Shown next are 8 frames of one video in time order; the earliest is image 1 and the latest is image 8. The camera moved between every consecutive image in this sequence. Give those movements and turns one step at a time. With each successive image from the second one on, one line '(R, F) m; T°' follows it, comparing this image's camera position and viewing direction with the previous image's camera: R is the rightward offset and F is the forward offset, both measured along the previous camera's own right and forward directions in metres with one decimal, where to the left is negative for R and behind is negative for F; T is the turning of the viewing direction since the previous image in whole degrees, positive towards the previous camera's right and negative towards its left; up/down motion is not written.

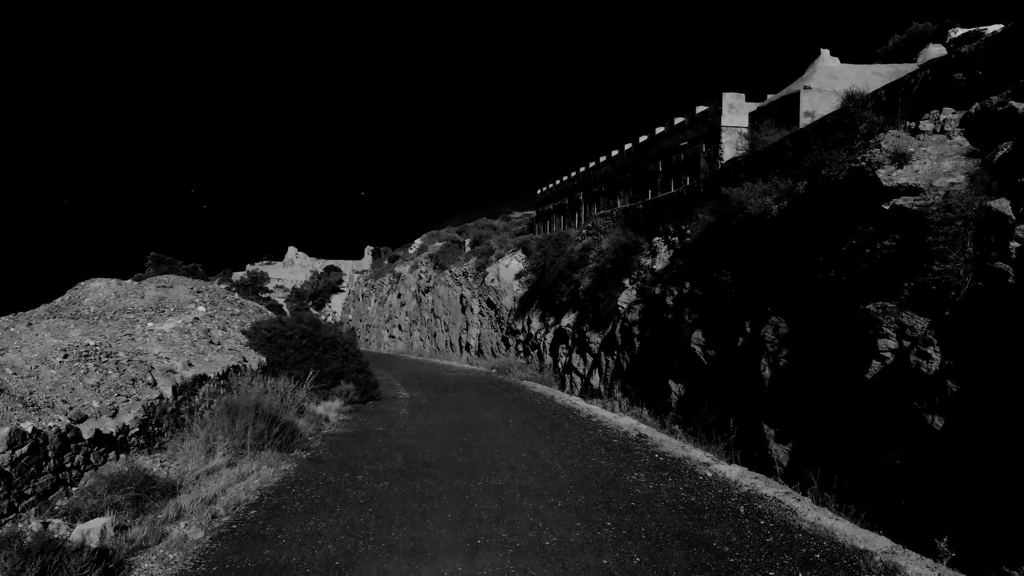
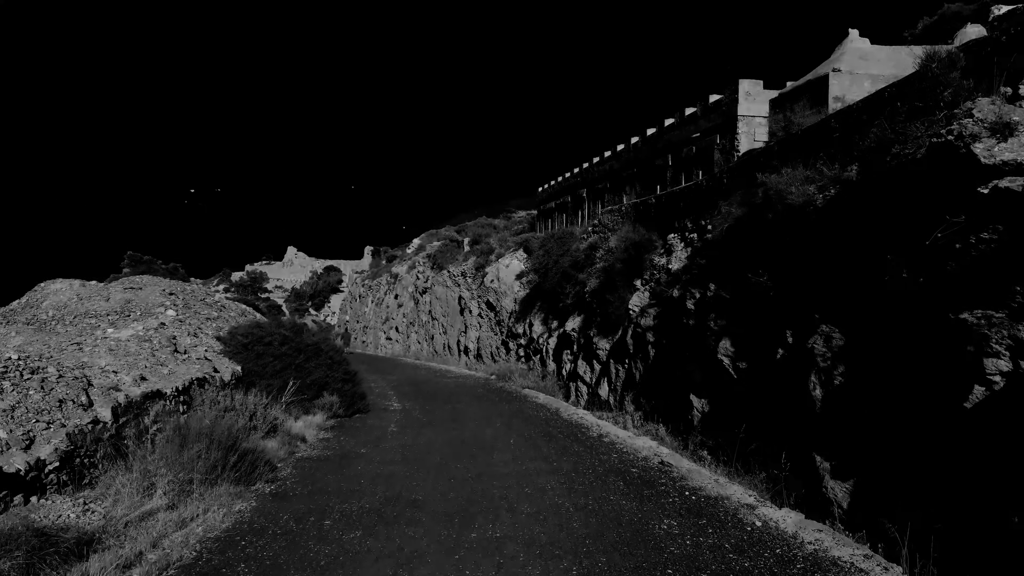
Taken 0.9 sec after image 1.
(0.0, +1.2) m; 0°
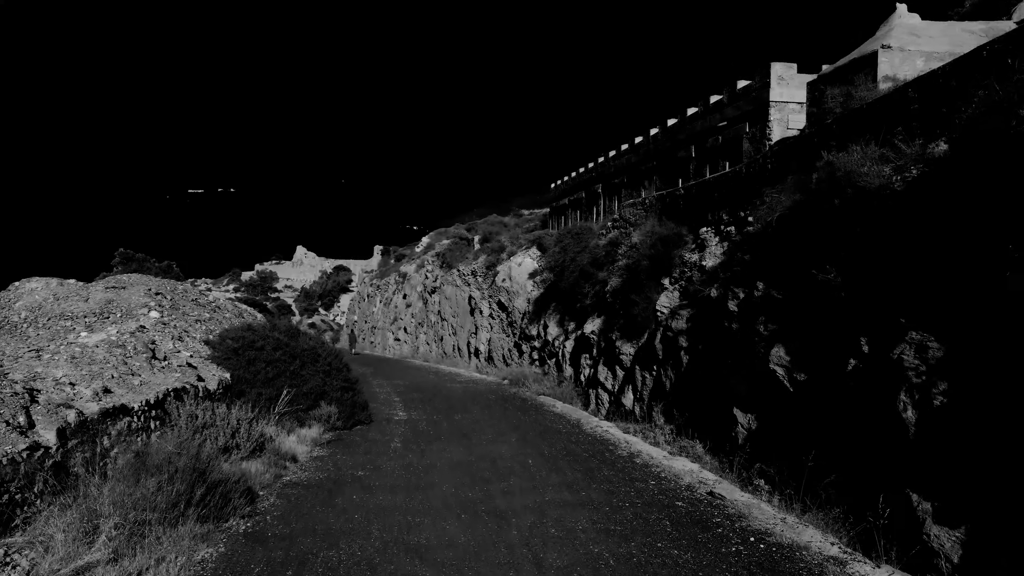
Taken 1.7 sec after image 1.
(-0.1, +1.1) m; -1°
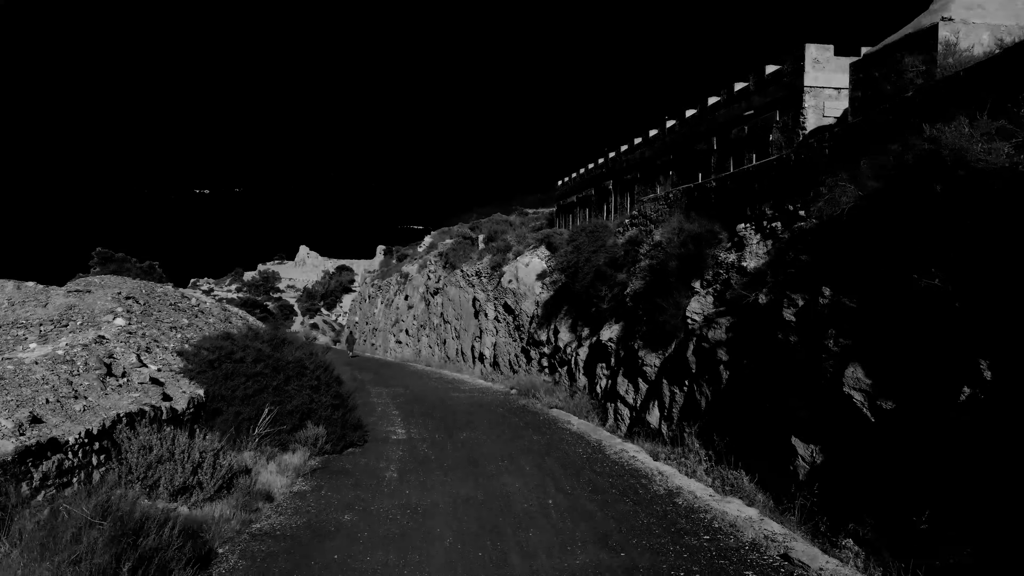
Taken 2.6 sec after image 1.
(-0.1, +1.3) m; 0°
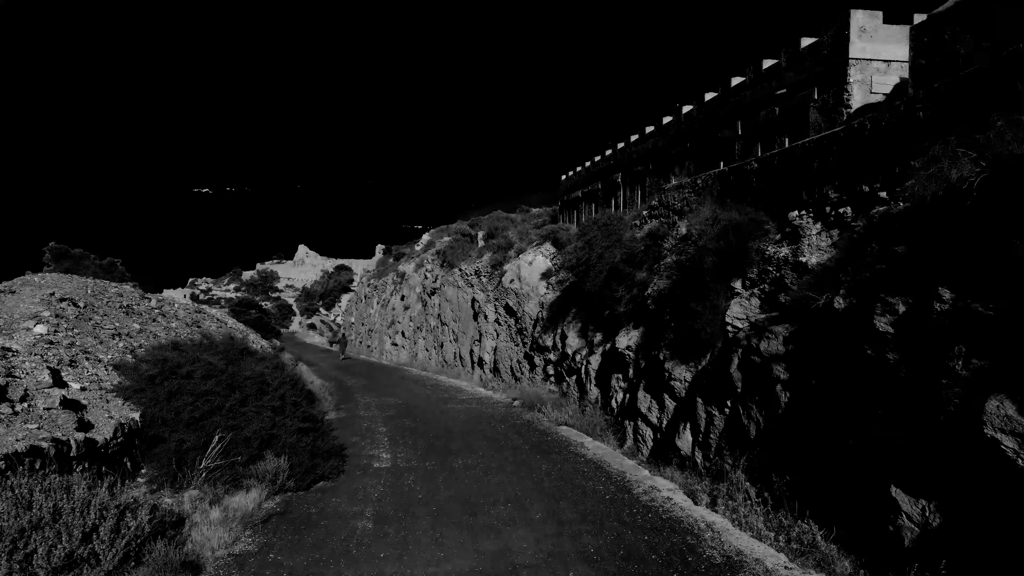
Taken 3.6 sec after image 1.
(0.0, +1.7) m; 0°
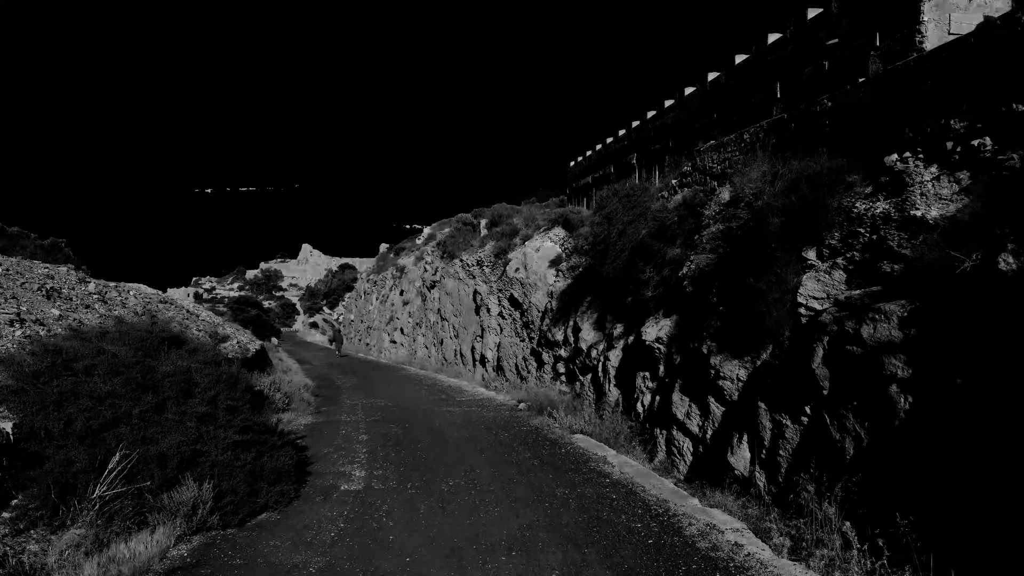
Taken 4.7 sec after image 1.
(0.0, +2.0) m; 0°
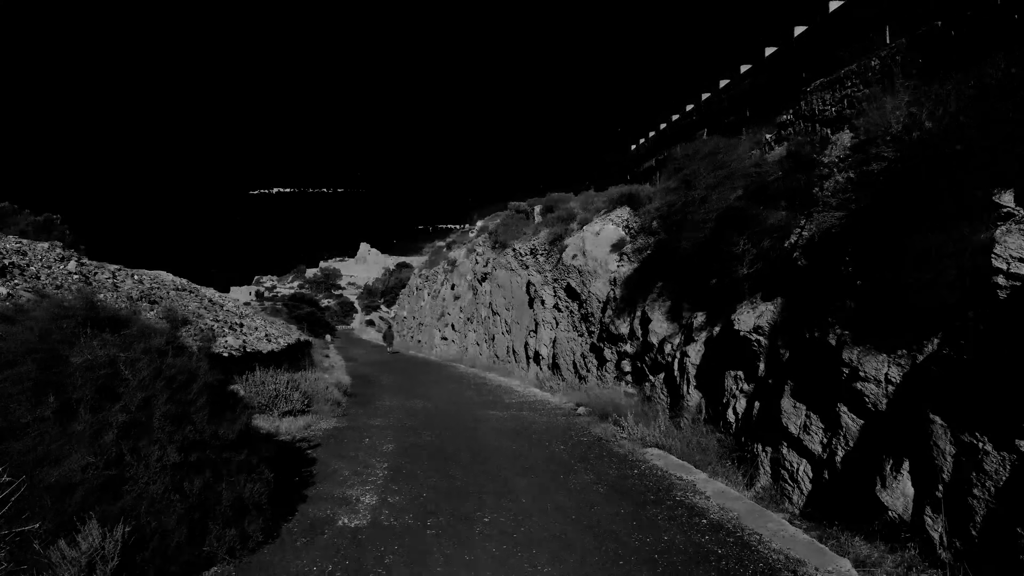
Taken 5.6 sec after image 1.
(0.0, +1.9) m; -4°
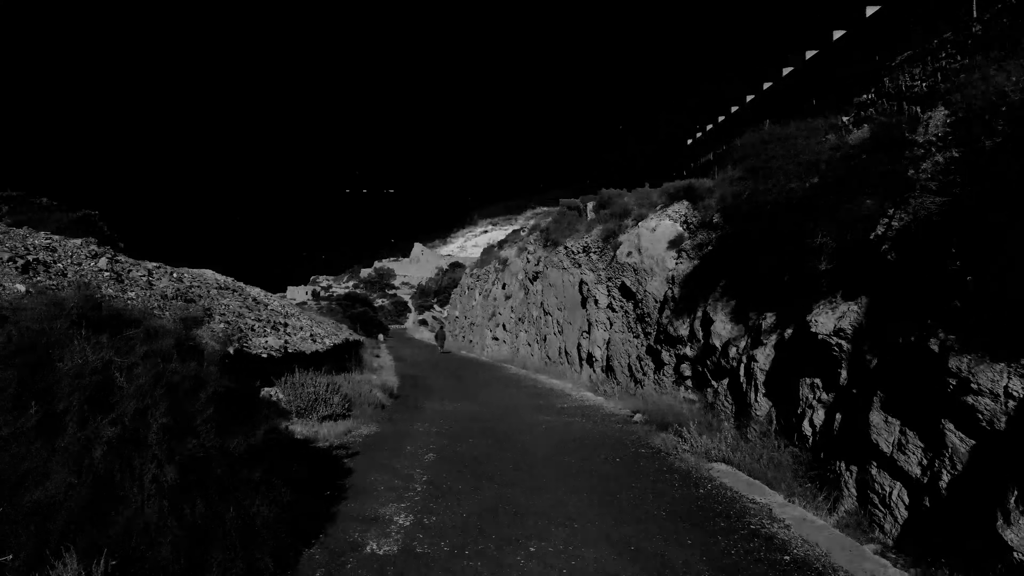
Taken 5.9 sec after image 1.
(0.0, +0.6) m; -4°
